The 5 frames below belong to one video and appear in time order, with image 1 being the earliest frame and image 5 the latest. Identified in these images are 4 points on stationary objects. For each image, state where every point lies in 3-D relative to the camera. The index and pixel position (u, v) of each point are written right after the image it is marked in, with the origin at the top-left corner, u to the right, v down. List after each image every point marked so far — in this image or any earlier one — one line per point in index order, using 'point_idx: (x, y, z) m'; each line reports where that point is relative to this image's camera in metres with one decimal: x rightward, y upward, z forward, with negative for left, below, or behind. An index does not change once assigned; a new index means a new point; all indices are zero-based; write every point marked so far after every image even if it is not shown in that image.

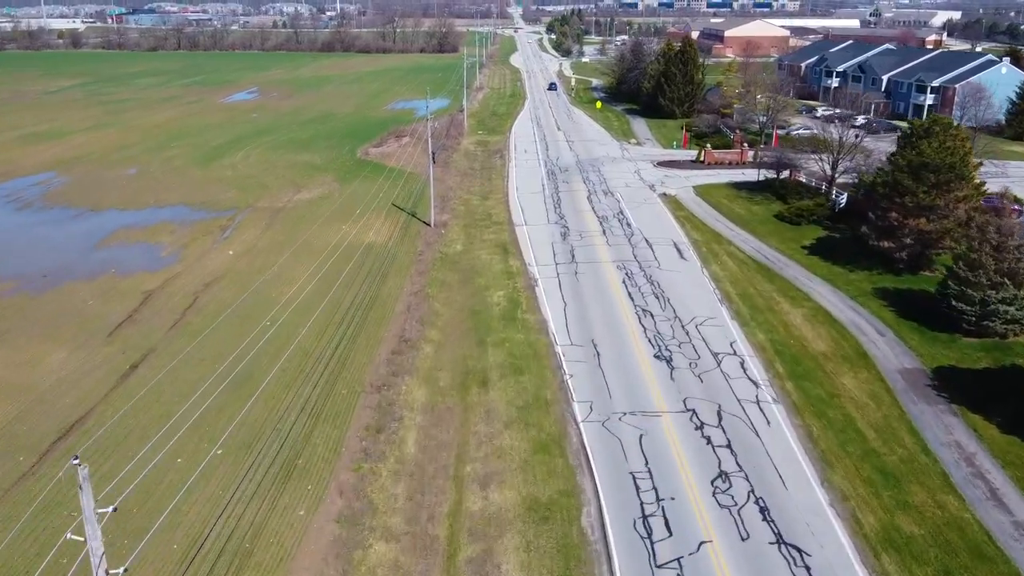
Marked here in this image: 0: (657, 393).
0: (+3.6, -2.6, +19.4) m
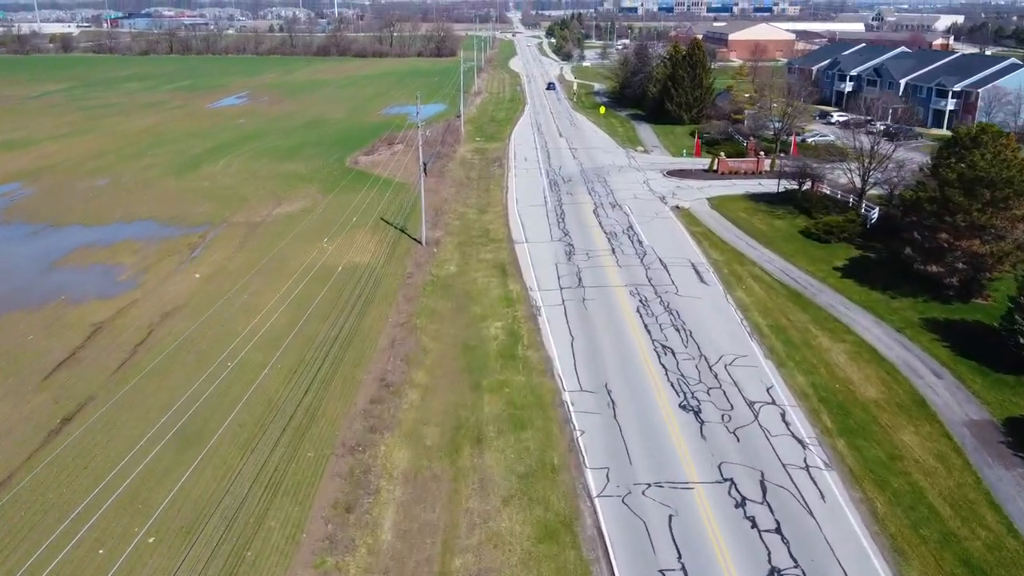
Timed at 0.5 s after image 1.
0: (+3.5, -3.4, +16.2) m
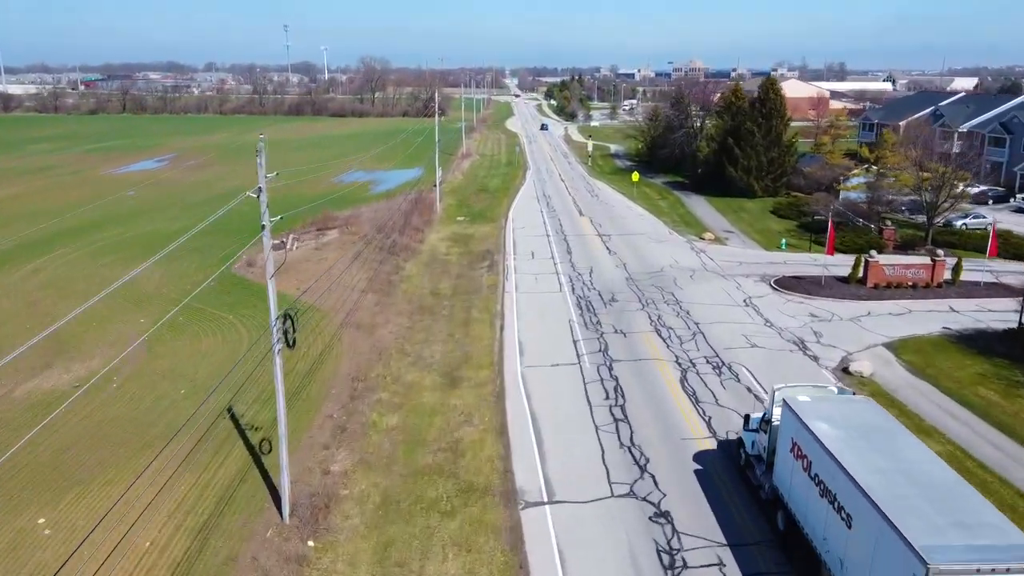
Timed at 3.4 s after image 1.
0: (+3.7, -7.5, -2.7) m
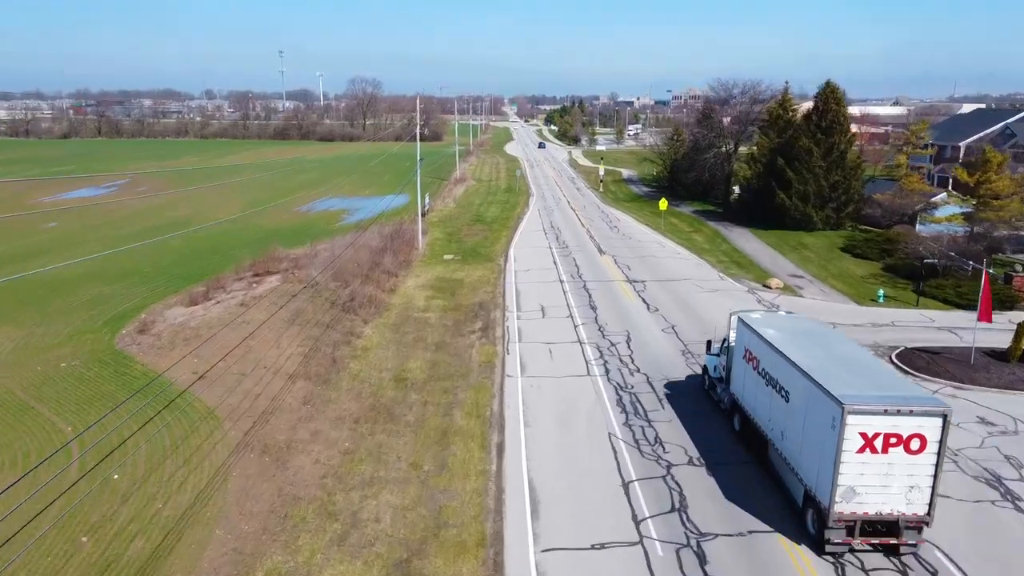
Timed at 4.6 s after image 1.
0: (+3.8, -8.2, -11.0) m
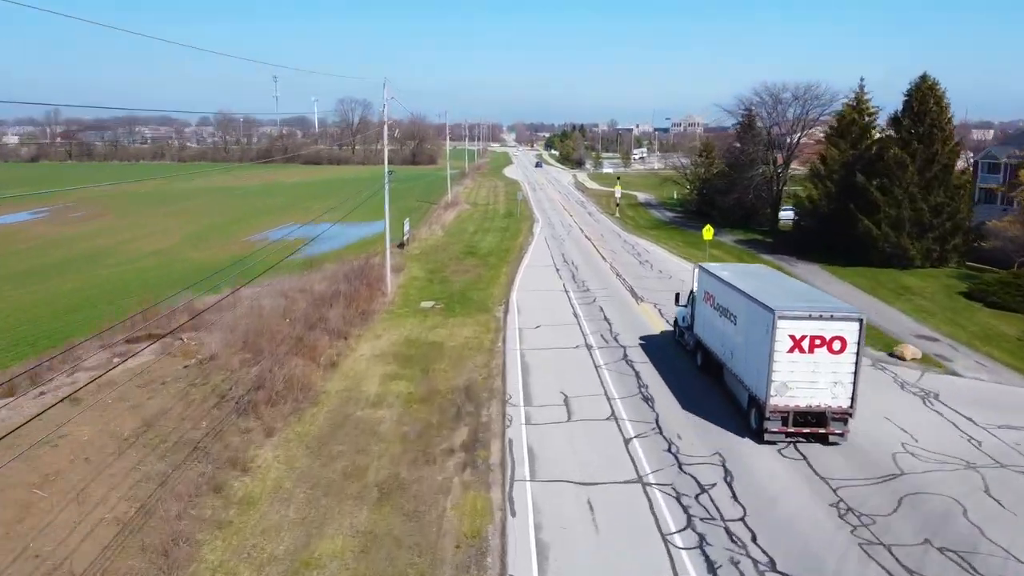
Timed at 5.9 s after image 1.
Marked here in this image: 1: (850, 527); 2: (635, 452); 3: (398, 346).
0: (+3.9, -8.5, -19.3) m
1: (+3.9, -2.8, +9.1) m
2: (+1.8, -2.4, +11.2) m
3: (-2.3, -1.4, +16.5) m
